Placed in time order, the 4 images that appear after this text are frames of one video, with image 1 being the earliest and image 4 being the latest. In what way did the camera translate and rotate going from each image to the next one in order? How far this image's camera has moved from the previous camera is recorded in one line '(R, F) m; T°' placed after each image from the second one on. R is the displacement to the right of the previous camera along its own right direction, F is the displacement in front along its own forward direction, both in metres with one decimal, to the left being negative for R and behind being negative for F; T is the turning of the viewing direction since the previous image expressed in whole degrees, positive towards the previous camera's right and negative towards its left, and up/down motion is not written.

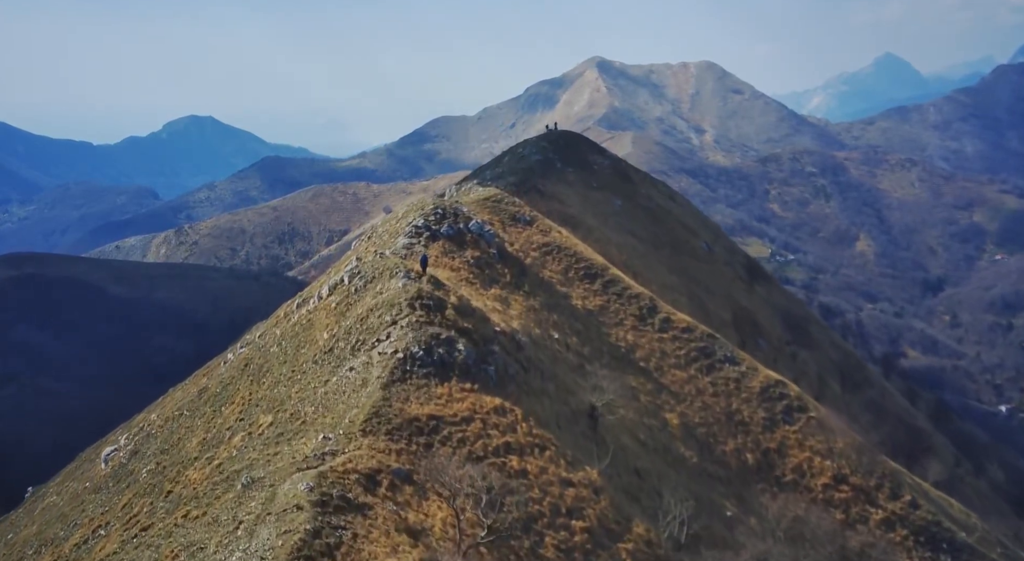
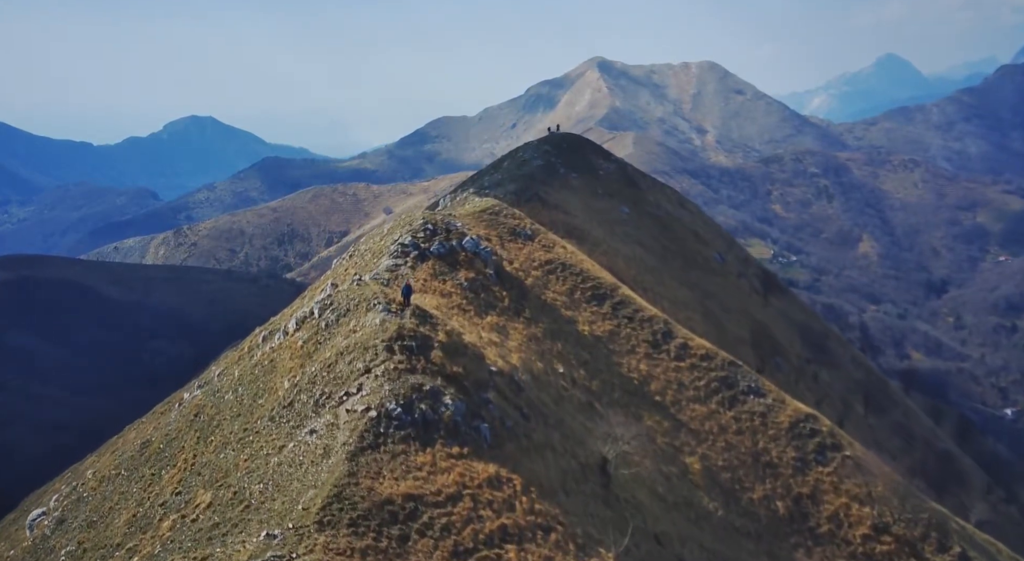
(+0.1, +6.2) m; 0°
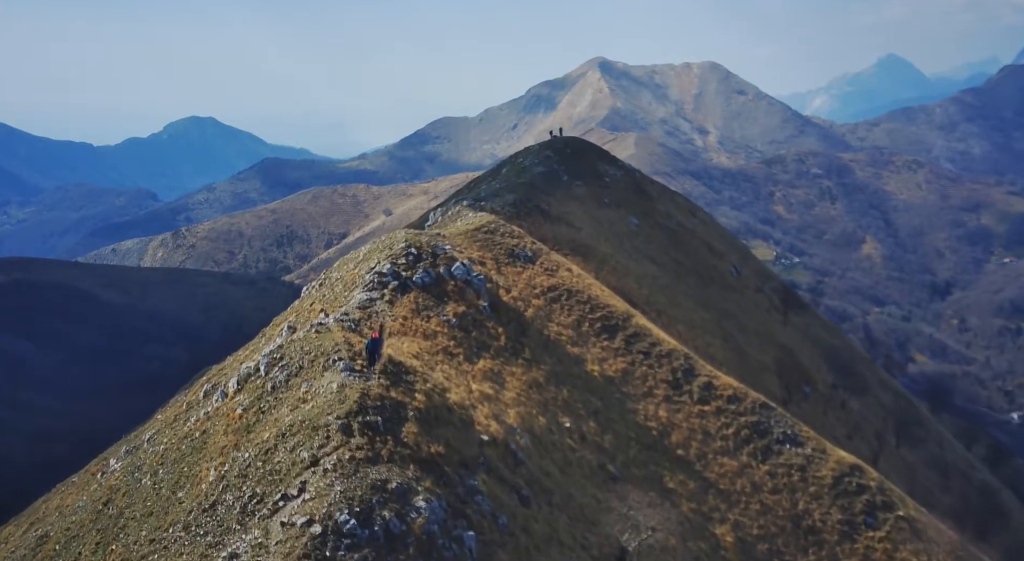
(+0.2, +7.4) m; 0°
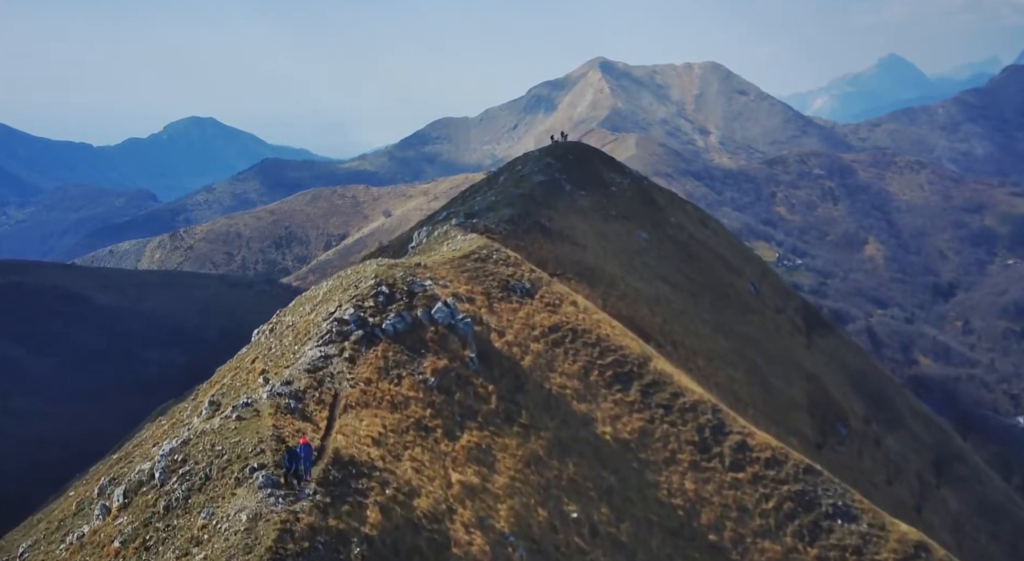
(+0.3, +7.9) m; 0°
